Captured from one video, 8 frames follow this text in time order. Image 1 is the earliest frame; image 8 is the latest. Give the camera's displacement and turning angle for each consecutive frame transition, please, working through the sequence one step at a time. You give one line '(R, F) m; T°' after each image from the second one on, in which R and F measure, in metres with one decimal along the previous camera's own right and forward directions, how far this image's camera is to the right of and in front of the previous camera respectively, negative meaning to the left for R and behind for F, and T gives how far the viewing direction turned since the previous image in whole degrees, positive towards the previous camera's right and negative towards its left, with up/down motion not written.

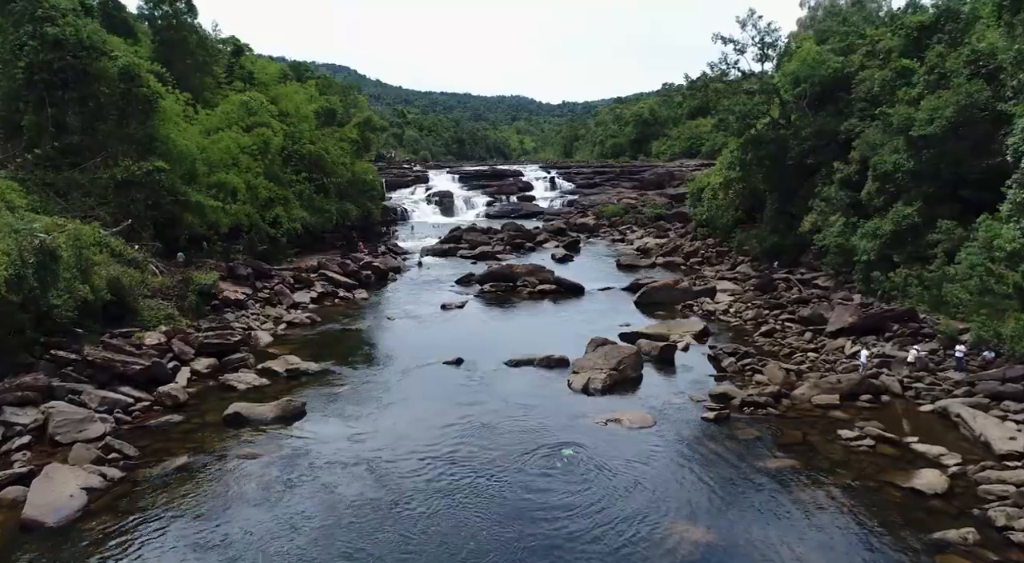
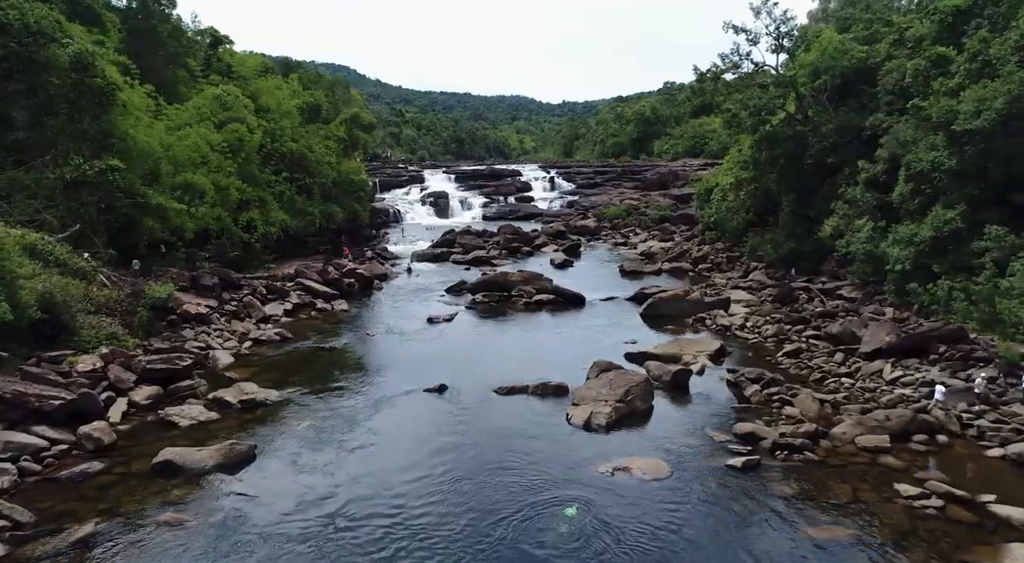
(+0.2, +2.3) m; 0°
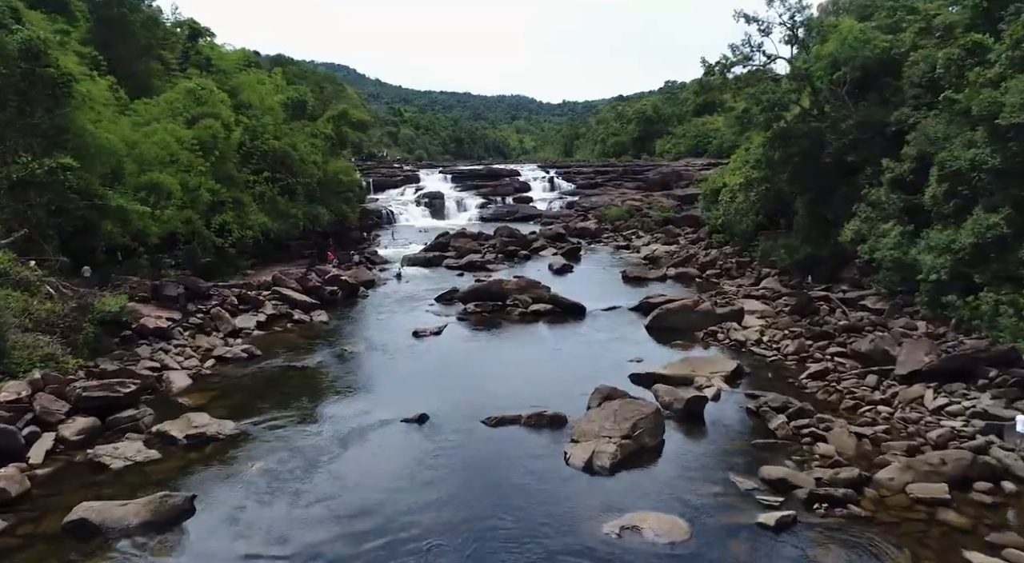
(+0.2, +1.9) m; 0°
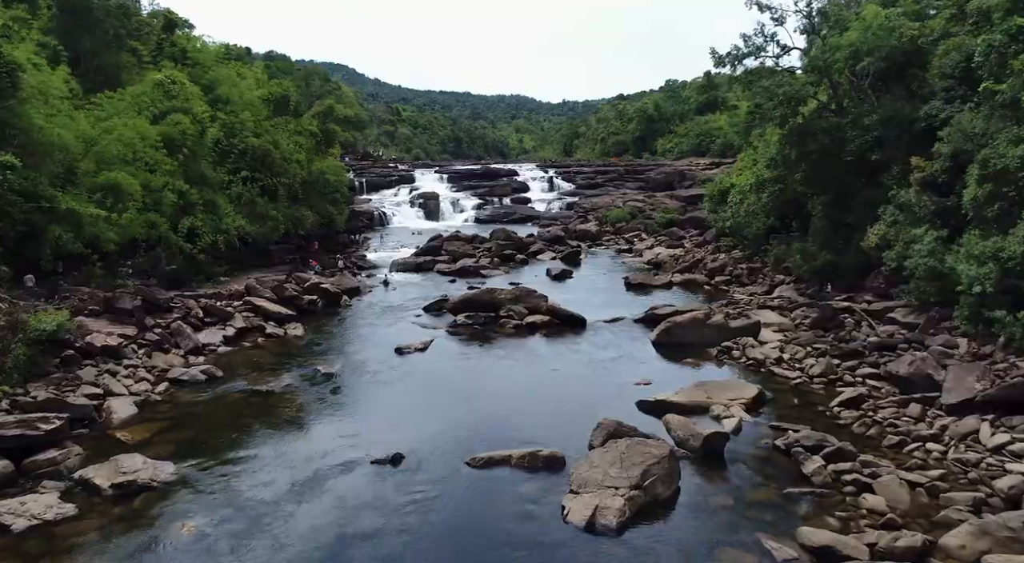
(+0.2, +2.0) m; 0°
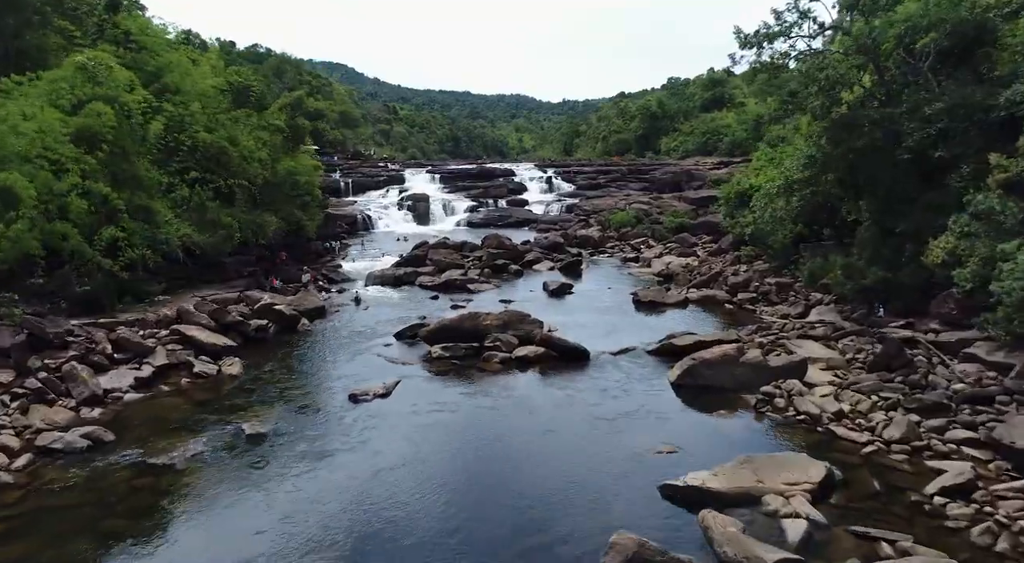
(+0.3, +3.9) m; 0°
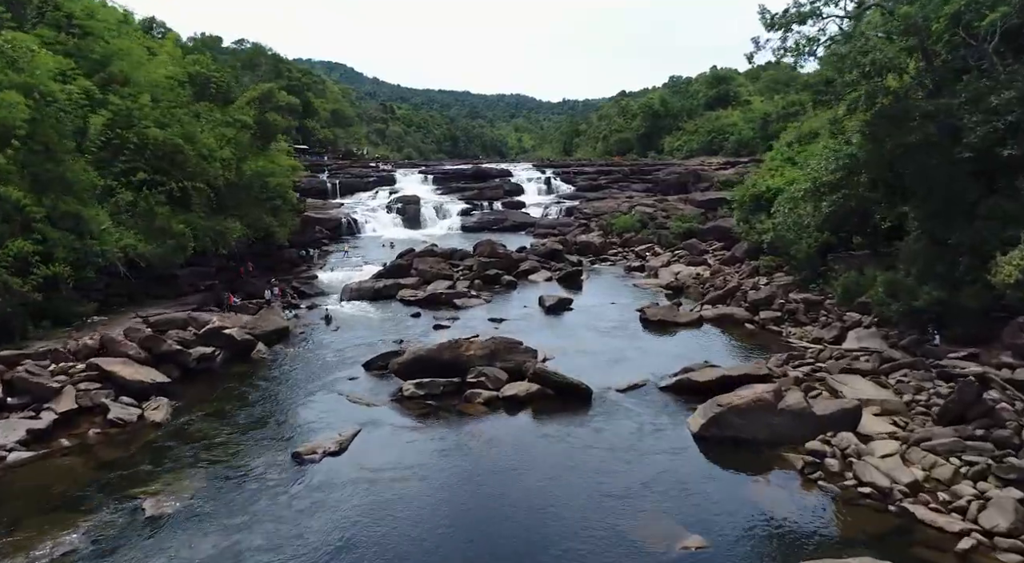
(+0.3, +3.0) m; 0°
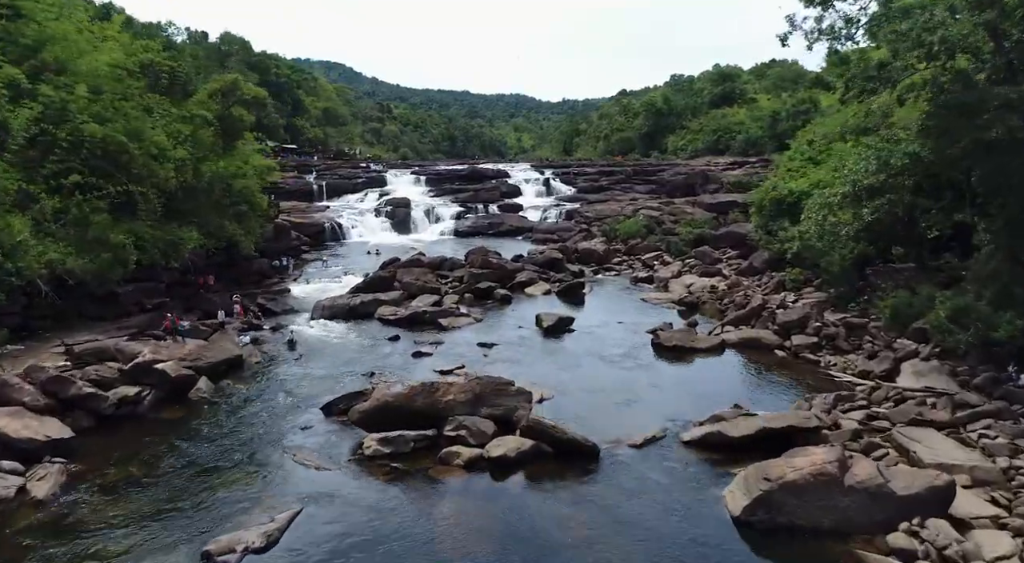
(+0.2, +3.0) m; 0°
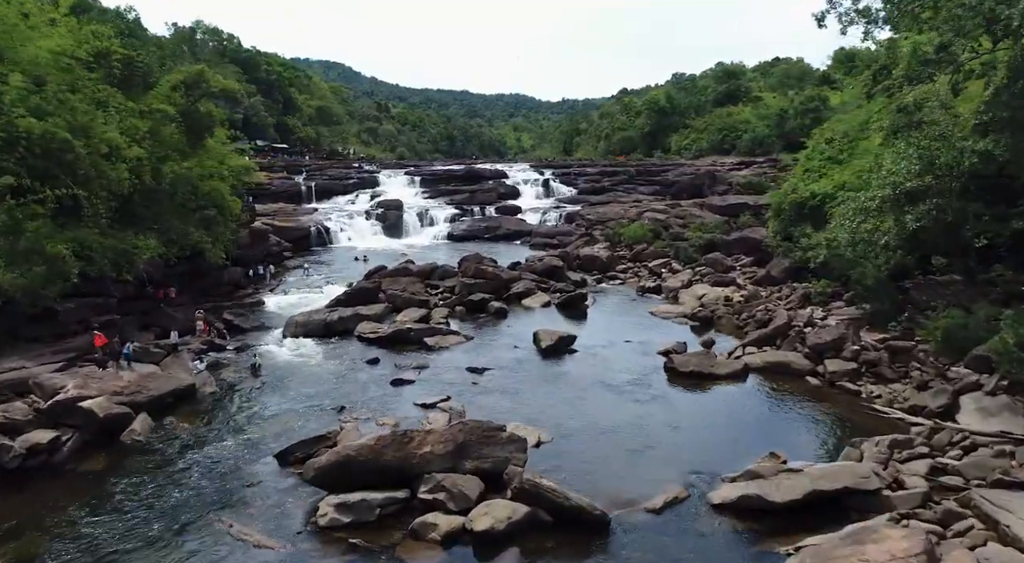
(+0.1, +2.3) m; 0°
